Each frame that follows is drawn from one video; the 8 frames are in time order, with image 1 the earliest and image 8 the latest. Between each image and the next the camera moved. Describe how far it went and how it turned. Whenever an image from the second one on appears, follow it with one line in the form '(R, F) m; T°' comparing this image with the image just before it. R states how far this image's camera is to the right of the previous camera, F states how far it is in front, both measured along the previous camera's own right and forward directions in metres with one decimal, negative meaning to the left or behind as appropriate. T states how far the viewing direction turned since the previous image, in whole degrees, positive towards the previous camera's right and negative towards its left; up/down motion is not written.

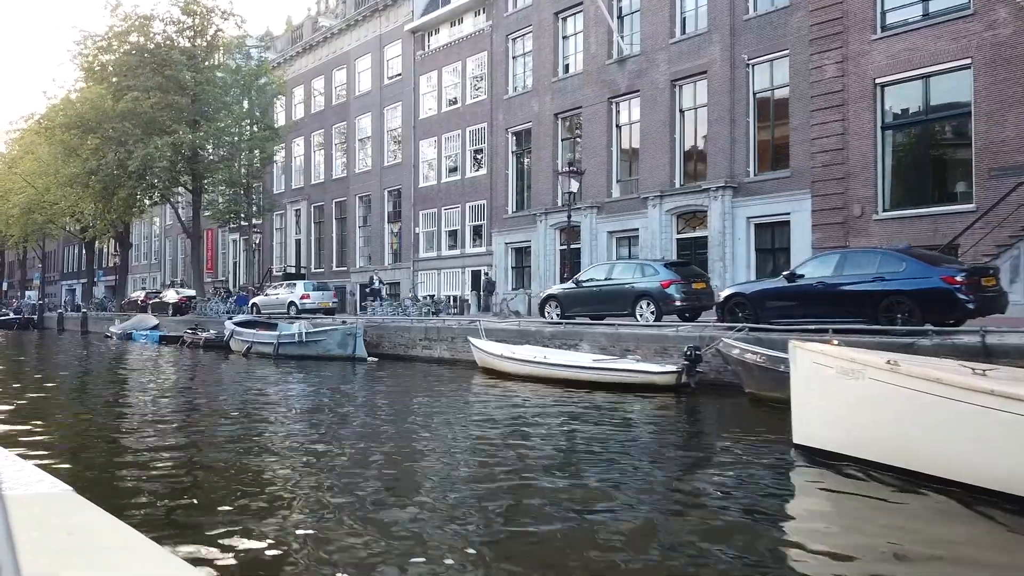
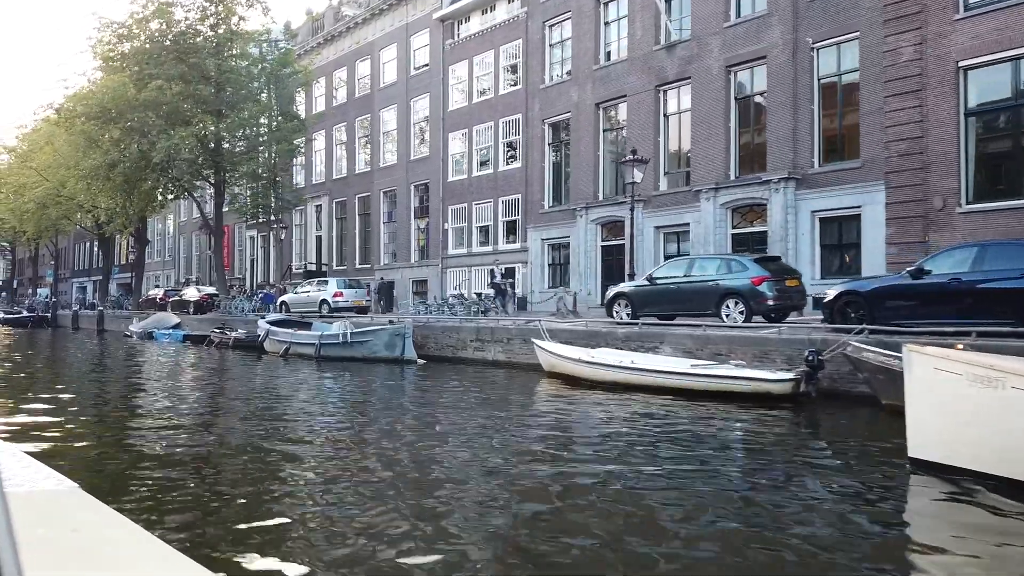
(-1.4, +1.4) m; 0°
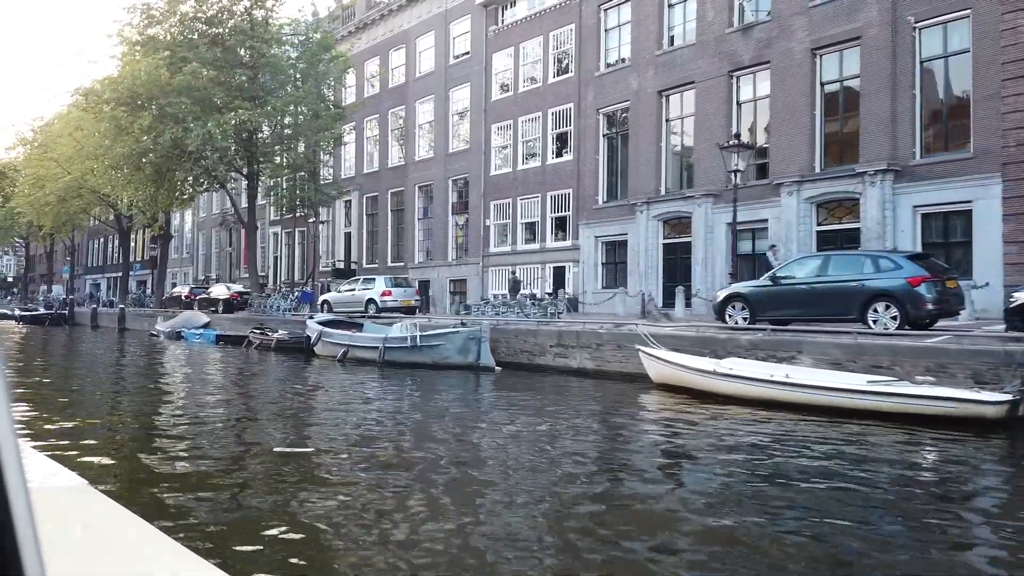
(-1.9, +1.9) m; 0°
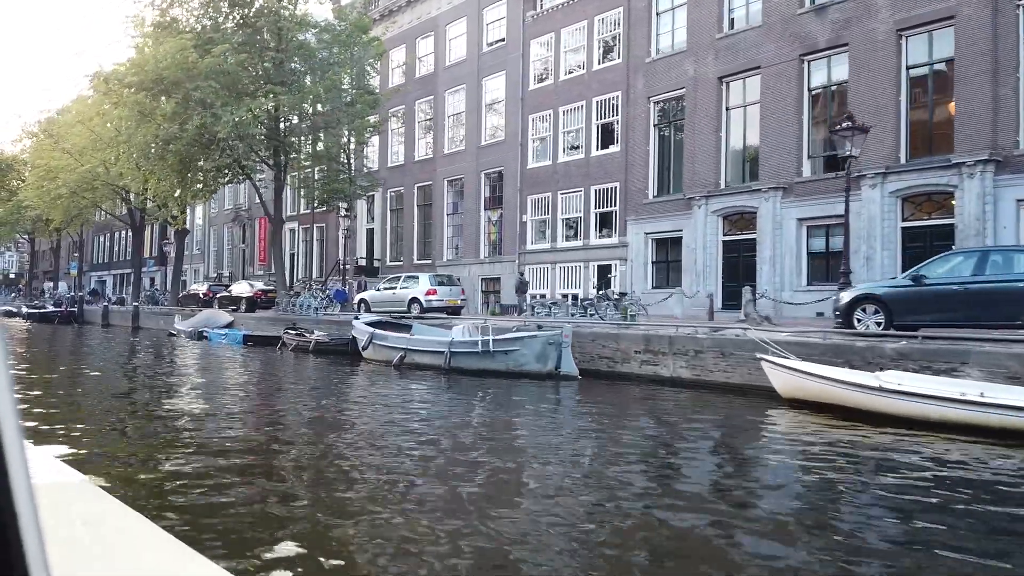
(-1.7, +1.8) m; 0°
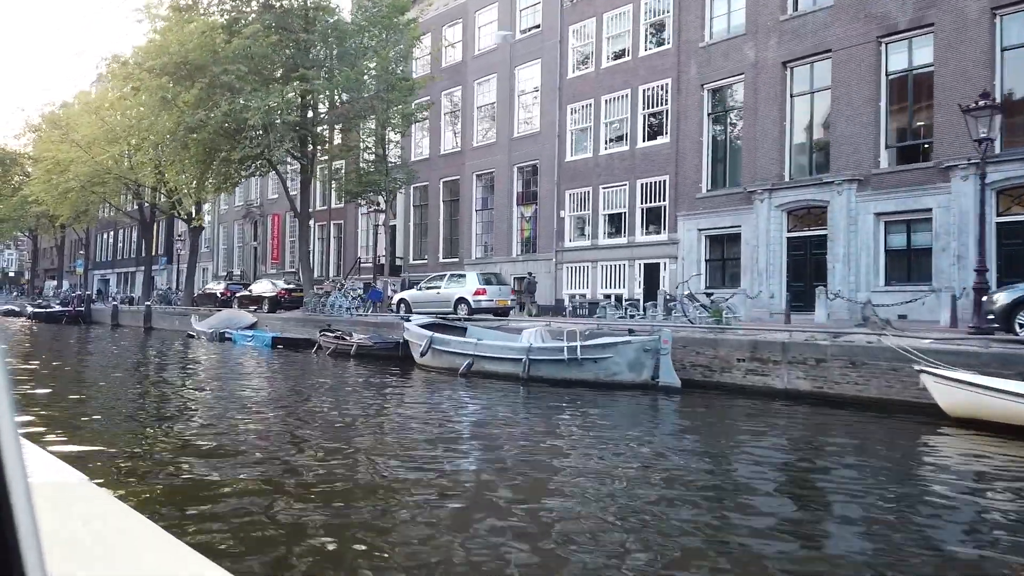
(-1.7, +1.8) m; 0°
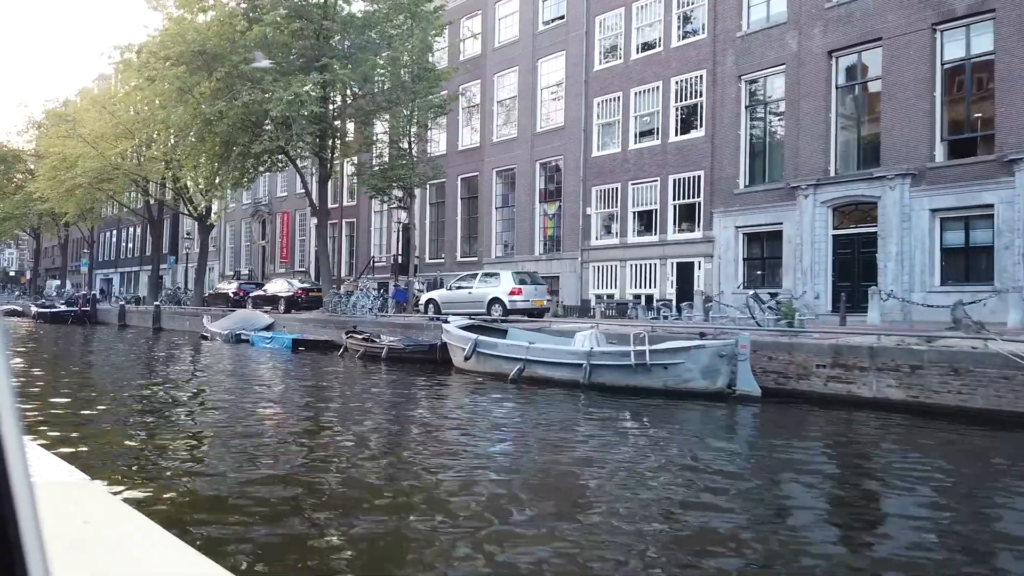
(-1.0, +1.1) m; 0°
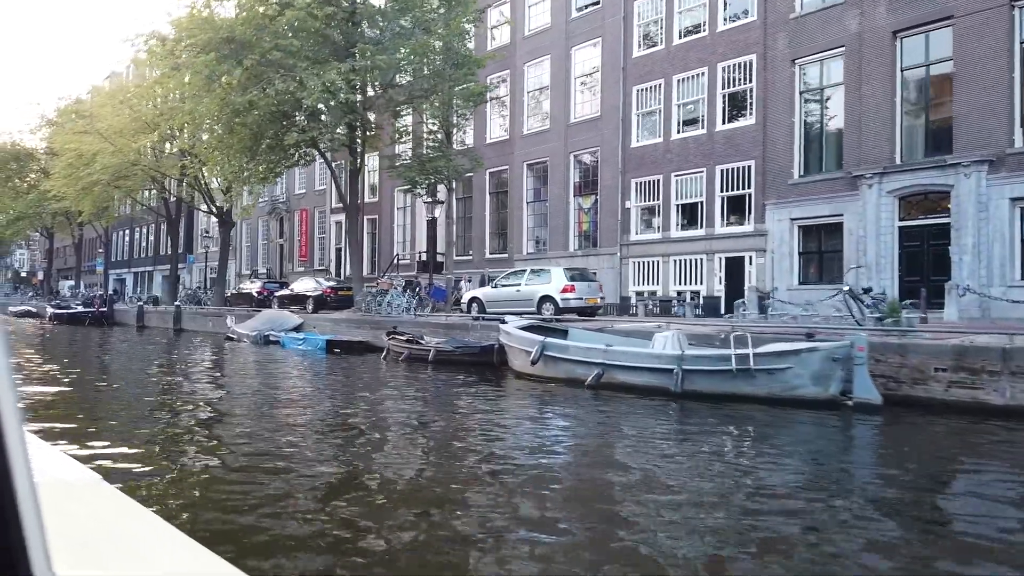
(-1.2, +1.2) m; -1°
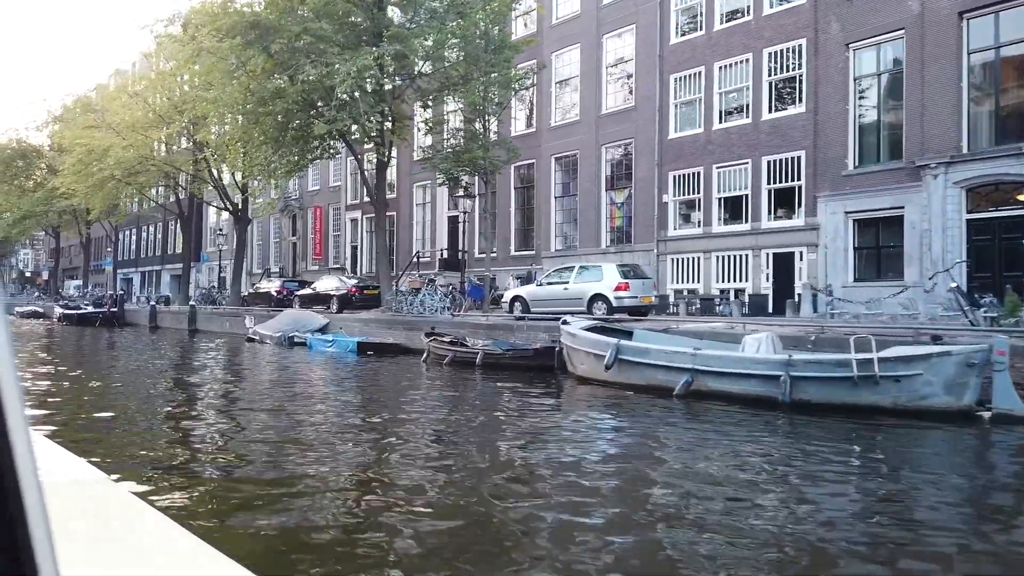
(-1.2, +1.3) m; 0°
